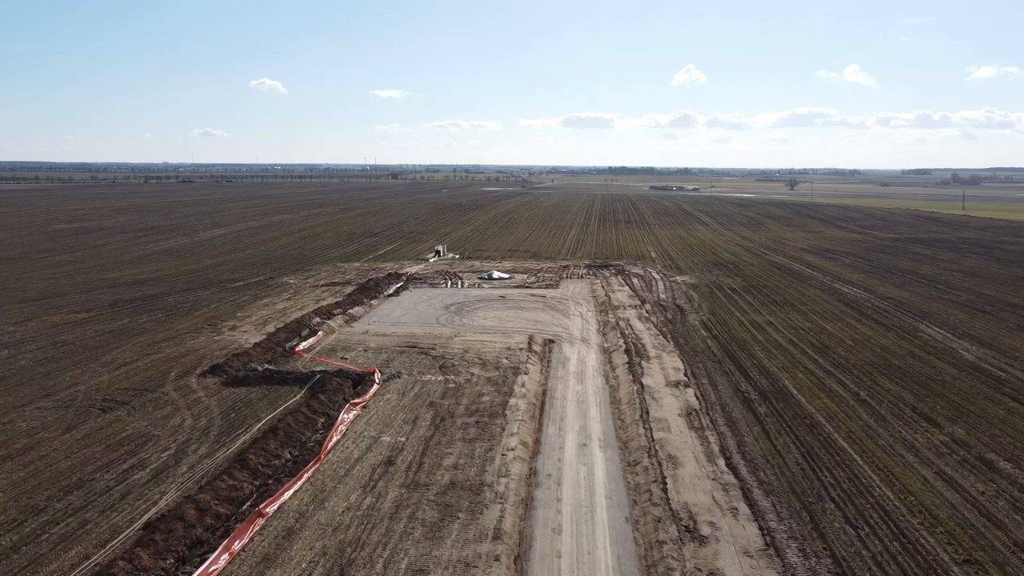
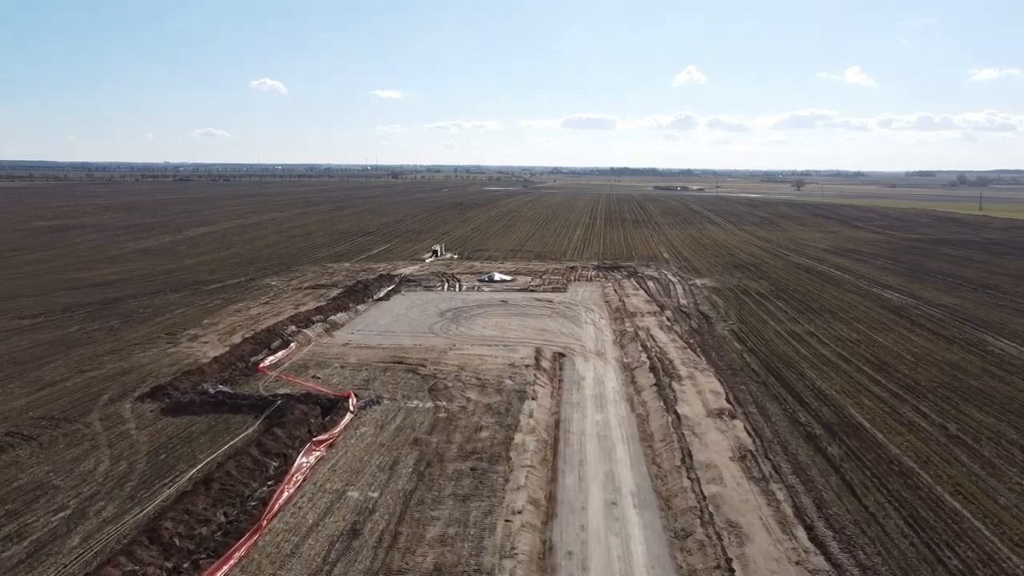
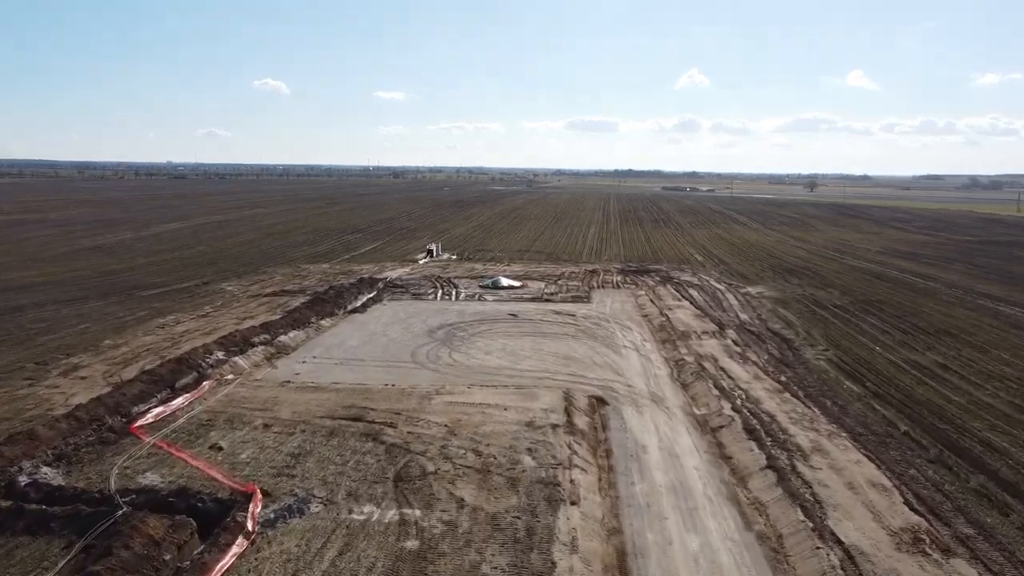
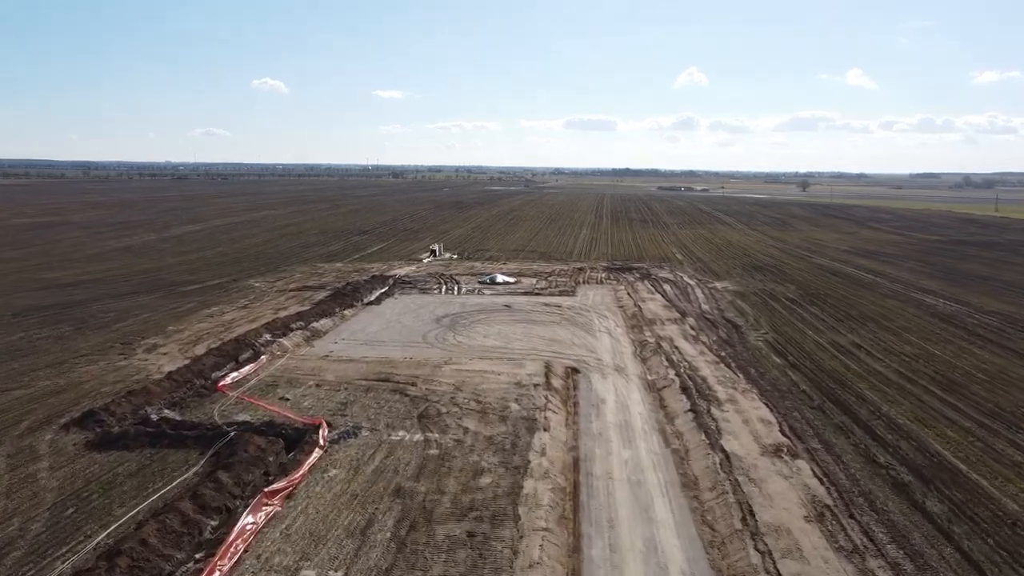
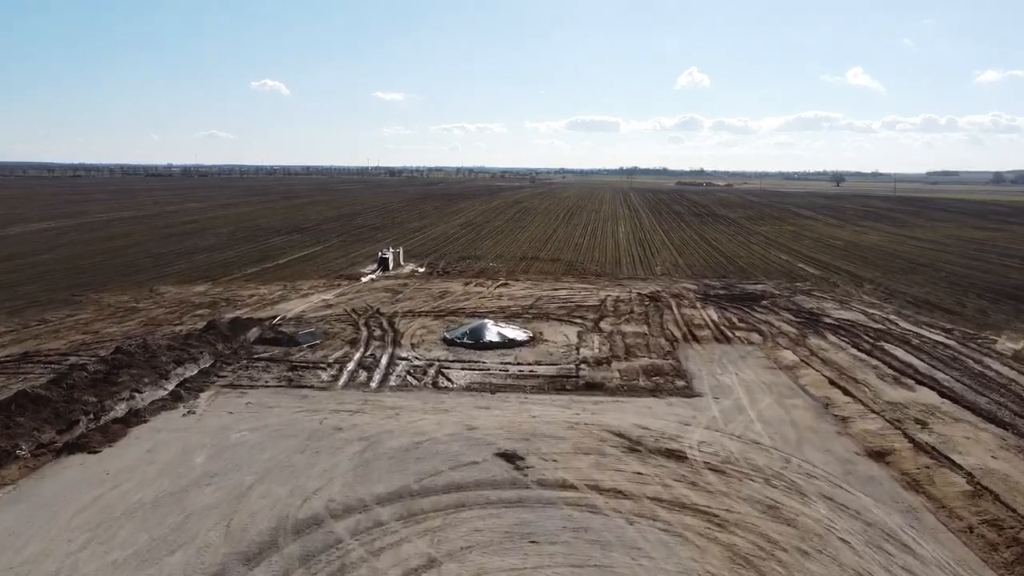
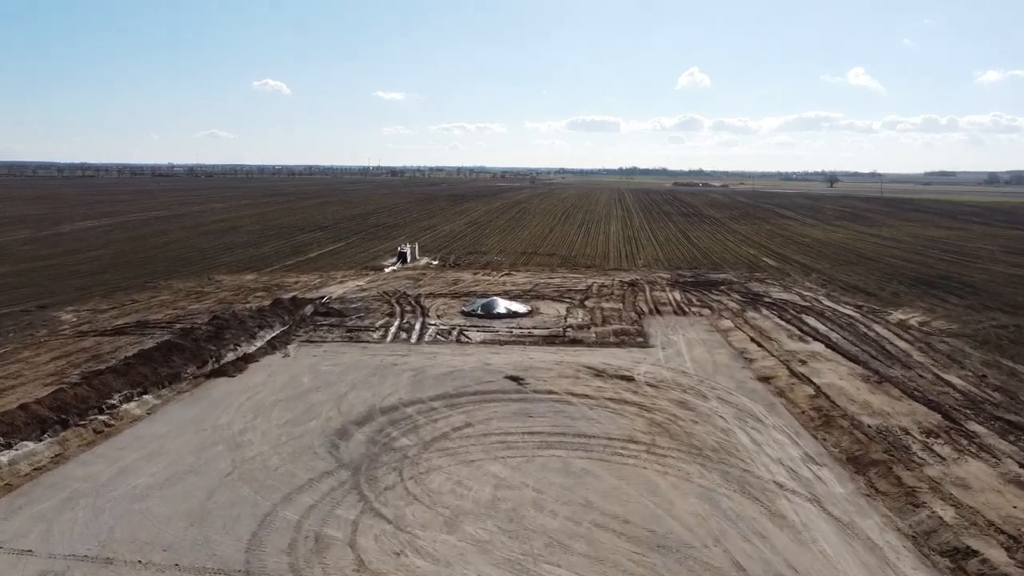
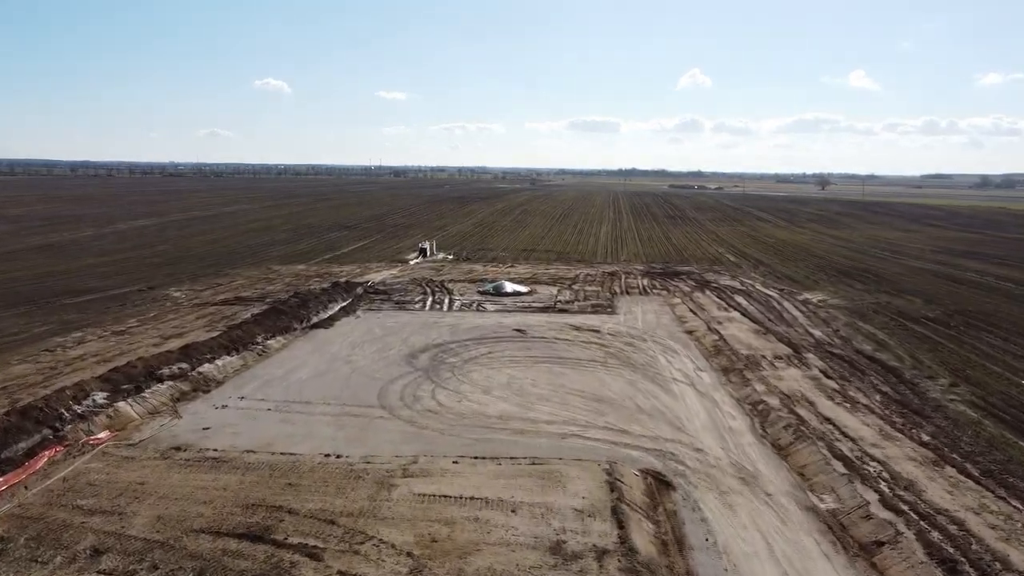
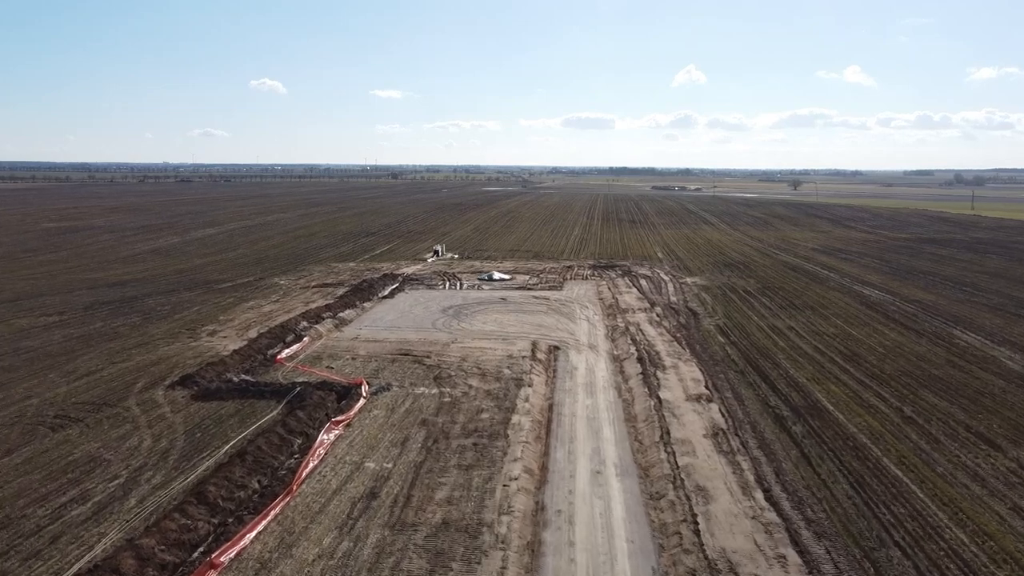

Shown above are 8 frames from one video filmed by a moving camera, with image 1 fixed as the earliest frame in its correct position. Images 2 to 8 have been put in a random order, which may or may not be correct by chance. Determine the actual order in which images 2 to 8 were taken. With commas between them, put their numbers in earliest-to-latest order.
8, 2, 4, 3, 7, 6, 5
